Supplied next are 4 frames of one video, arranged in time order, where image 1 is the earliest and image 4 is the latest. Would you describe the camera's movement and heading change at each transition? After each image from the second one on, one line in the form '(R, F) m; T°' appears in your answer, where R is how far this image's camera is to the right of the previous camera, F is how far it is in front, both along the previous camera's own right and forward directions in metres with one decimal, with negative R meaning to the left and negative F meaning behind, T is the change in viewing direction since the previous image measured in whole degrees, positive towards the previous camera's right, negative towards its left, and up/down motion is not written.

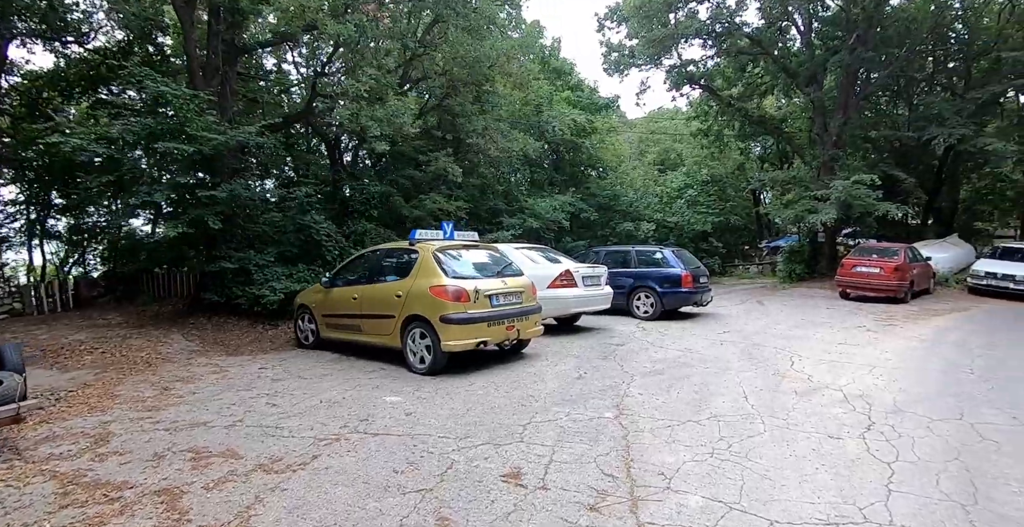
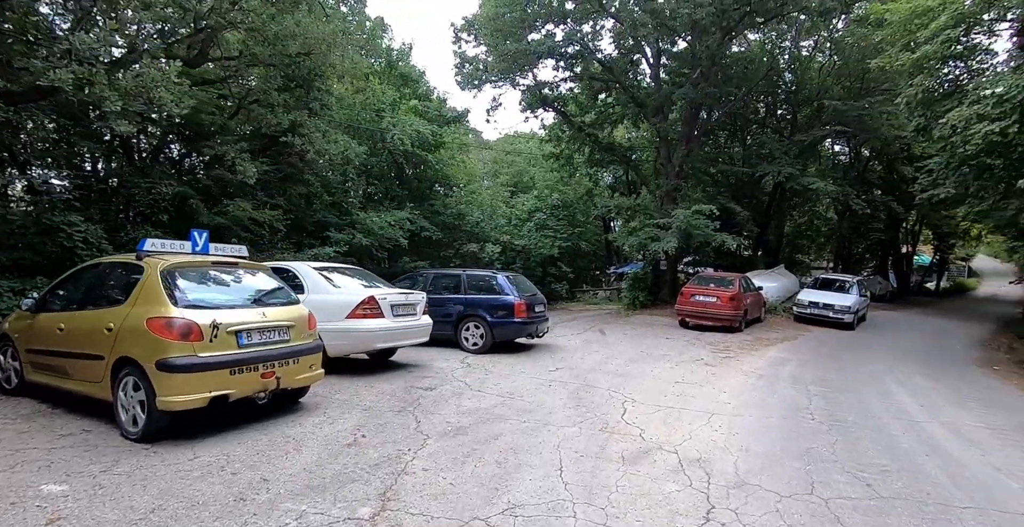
(+0.9, +1.3) m; +14°
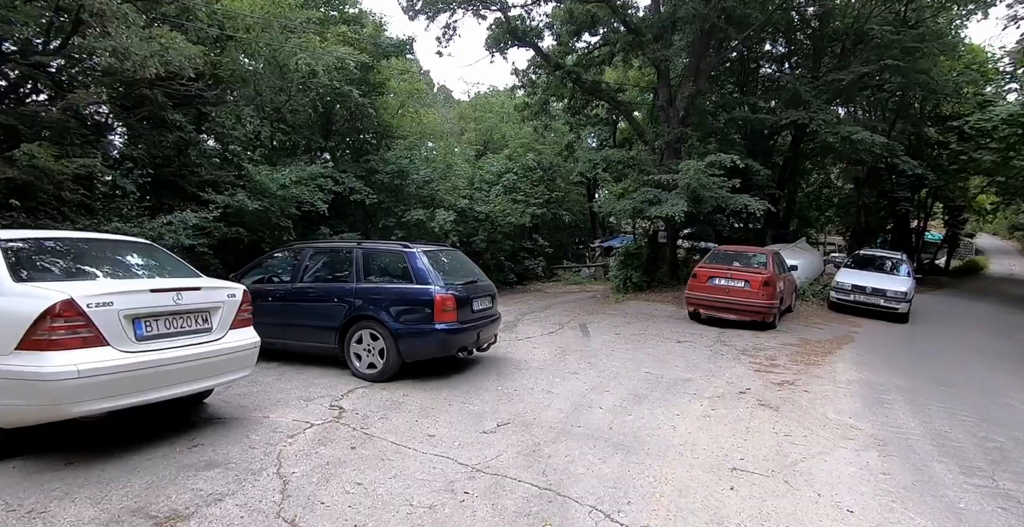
(+0.6, +3.3) m; +2°
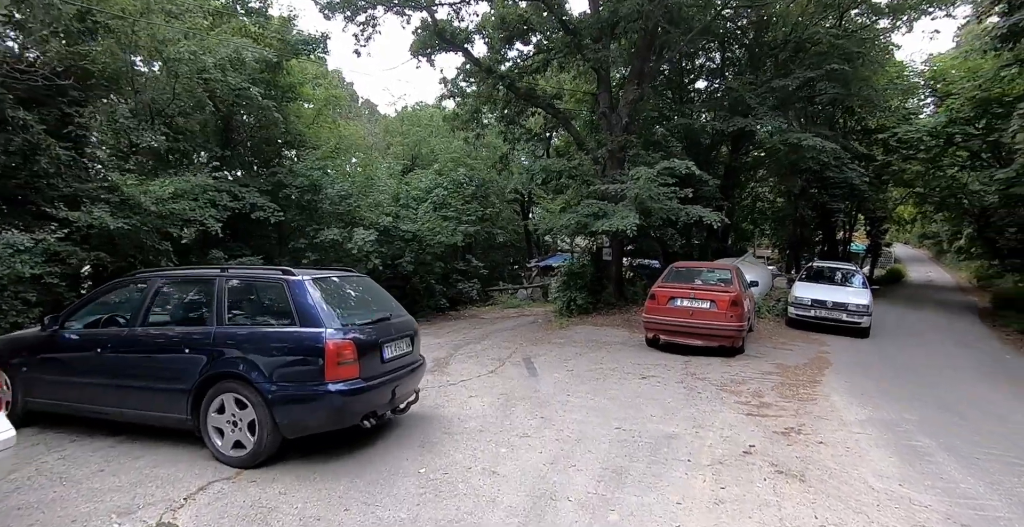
(+0.1, +1.3) m; +7°
